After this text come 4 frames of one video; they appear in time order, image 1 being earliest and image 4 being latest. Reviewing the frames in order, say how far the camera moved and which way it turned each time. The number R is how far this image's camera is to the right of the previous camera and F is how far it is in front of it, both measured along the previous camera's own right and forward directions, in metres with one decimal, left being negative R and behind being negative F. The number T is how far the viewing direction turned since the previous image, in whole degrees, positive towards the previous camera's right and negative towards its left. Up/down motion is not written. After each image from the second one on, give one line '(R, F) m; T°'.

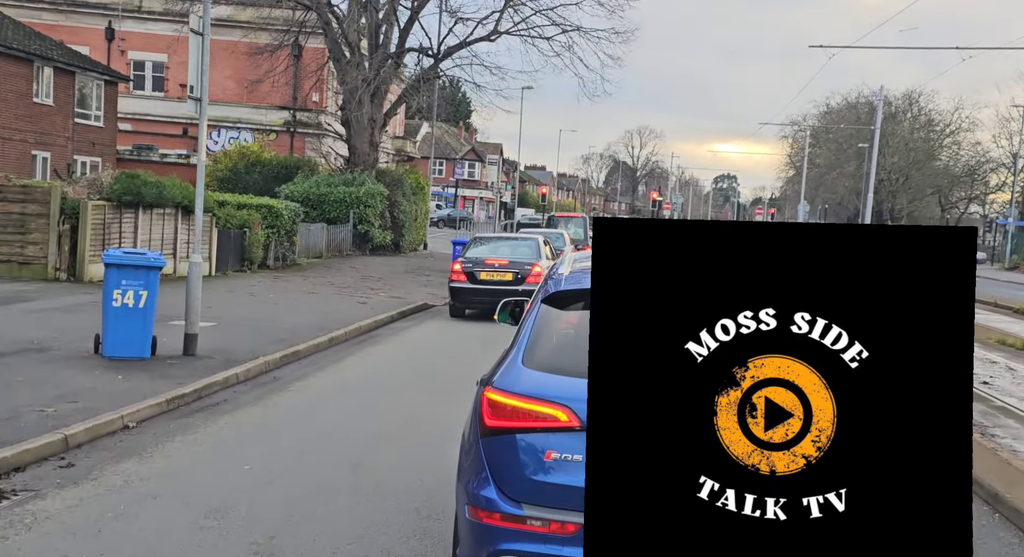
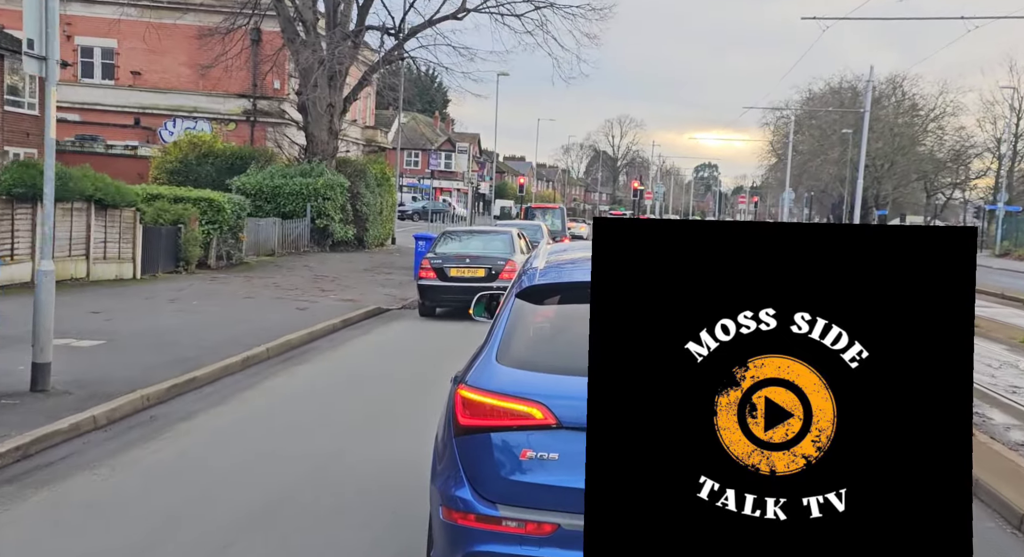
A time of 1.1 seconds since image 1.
(+0.1, +0.9) m; +1°
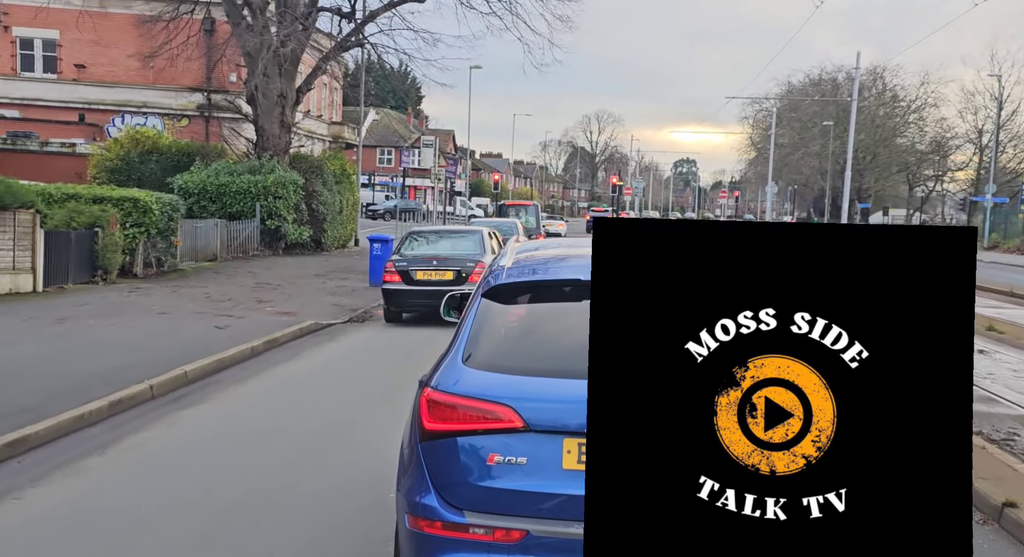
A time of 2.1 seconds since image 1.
(+0.1, +0.9) m; +1°
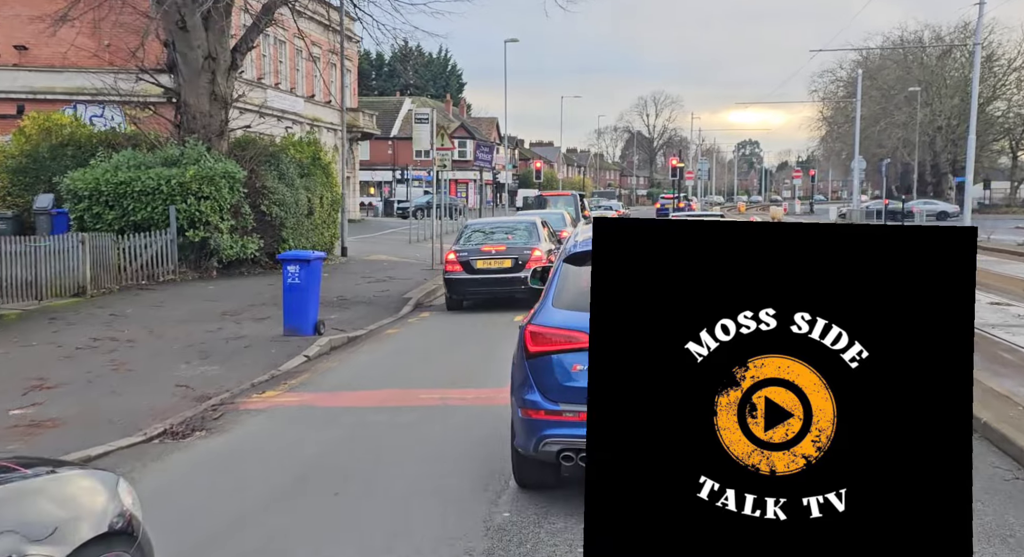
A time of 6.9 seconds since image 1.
(+0.3, +3.0) m; -3°
